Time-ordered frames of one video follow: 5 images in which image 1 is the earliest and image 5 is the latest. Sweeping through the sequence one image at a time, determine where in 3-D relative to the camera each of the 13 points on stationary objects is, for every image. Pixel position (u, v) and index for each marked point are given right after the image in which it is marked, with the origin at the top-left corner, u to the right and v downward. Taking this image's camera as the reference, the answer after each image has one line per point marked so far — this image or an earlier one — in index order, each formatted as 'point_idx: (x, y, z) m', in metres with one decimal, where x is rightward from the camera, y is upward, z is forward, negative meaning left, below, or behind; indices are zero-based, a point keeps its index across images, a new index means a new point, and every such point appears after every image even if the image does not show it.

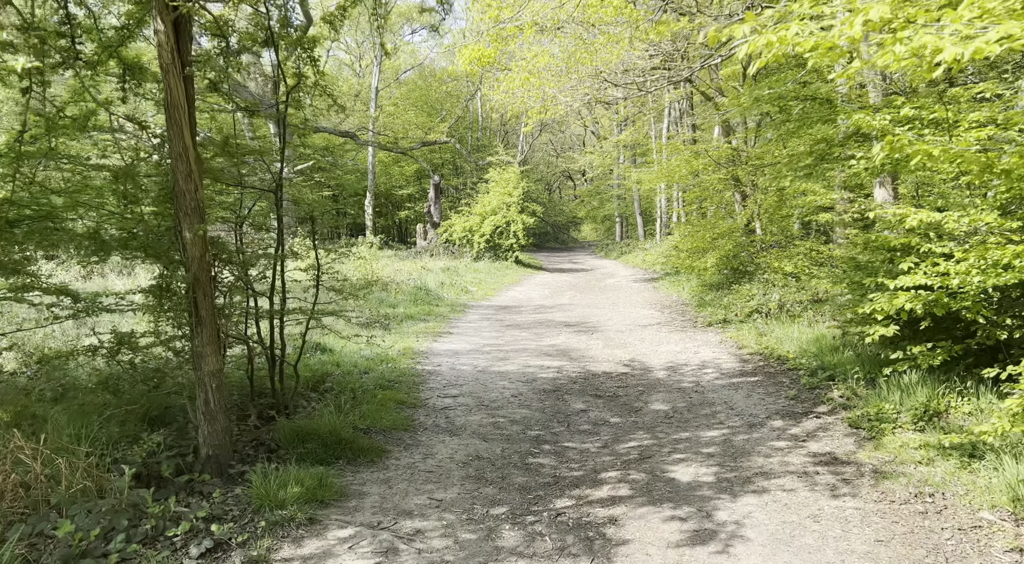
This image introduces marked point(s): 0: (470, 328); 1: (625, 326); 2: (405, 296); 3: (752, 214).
0: (-0.8, -0.8, +13.8) m
1: (+2.0, -0.8, +13.7) m
2: (-2.4, -0.3, +16.4) m
3: (+5.0, +1.4, +15.6) m
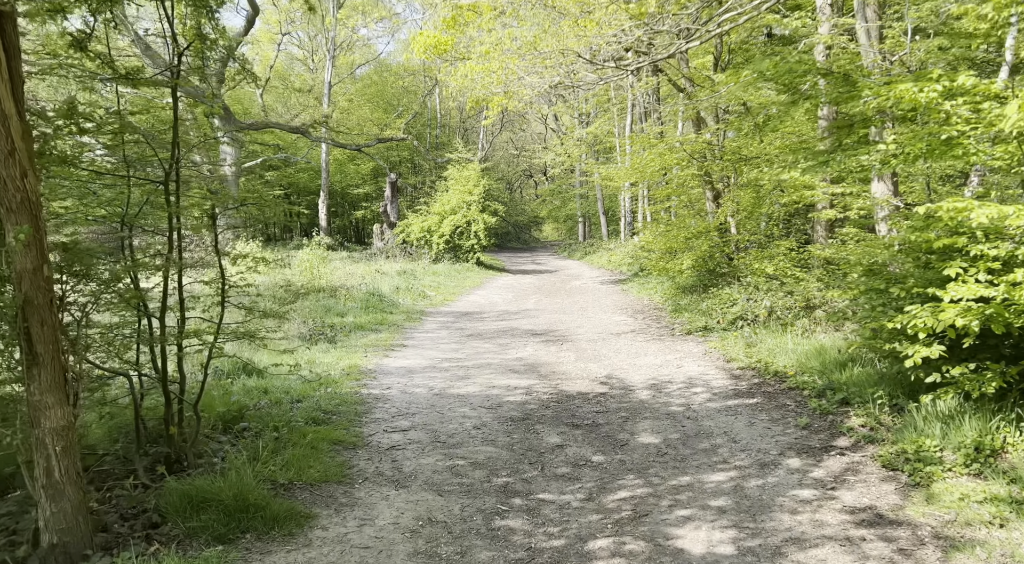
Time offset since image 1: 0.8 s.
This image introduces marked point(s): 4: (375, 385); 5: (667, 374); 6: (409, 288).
0: (-1.4, -0.9, +12.5) m
1: (+1.4, -0.9, +12.5) m
2: (-3.1, -0.4, +15.0) m
3: (+4.2, +1.4, +14.6) m
4: (-1.6, -1.2, +8.4) m
5: (+1.9, -1.1, +9.1) m
6: (-2.5, -0.1, +18.2) m
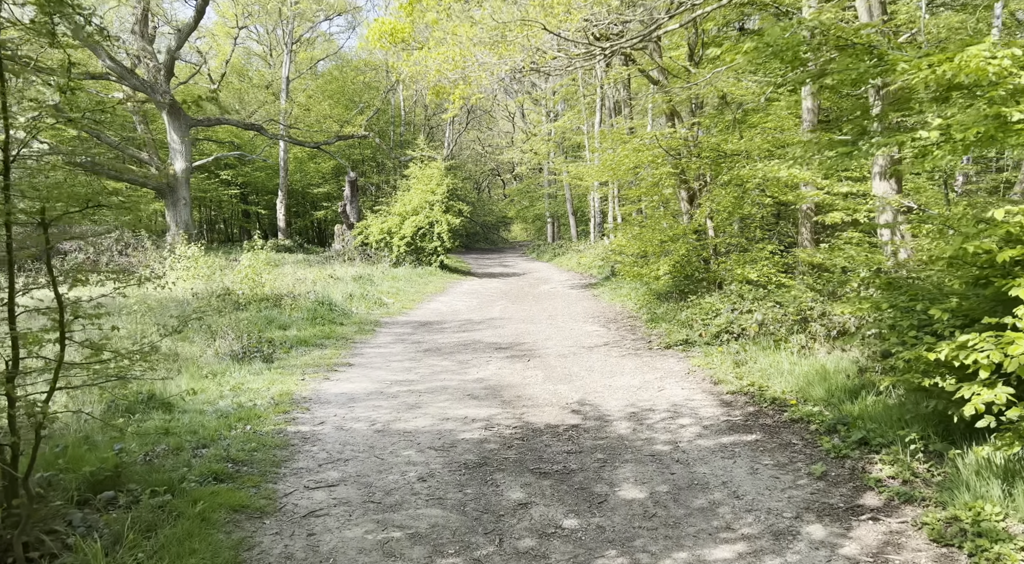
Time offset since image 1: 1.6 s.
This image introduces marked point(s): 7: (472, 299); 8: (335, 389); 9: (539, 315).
0: (-2.0, -1.1, +11.2) m
1: (+0.8, -1.0, +11.3) m
2: (-3.8, -0.6, +13.7) m
3: (+3.6, +1.3, +13.6) m
4: (-2.0, -1.3, +7.1) m
5: (+1.4, -1.2, +8.0) m
6: (-3.3, -0.3, +16.8) m
7: (-1.0, -0.4, +18.7) m
8: (-2.0, -1.2, +8.5) m
9: (+0.6, -0.7, +15.5) m
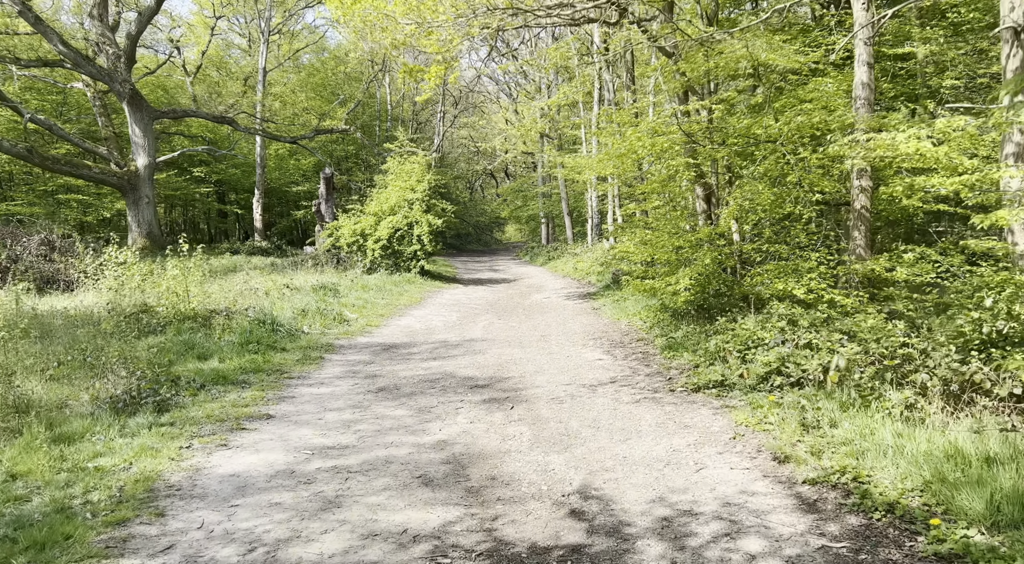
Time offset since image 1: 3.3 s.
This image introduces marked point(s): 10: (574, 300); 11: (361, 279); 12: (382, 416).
0: (-2.3, -1.3, +8.5) m
1: (+0.6, -1.3, +8.7) m
2: (-4.1, -0.8, +11.0) m
3: (+3.3, +1.0, +10.9) m
4: (-2.2, -1.5, +4.5) m
5: (+1.2, -1.5, +5.3) m
6: (-3.6, -0.5, +14.2) m
7: (-1.3, -0.7, +16.0) m
8: (-2.2, -1.4, +5.9) m
9: (+0.3, -0.9, +12.8) m
10: (+1.5, -0.4, +17.7) m
11: (-3.9, +0.1, +19.4) m
12: (-1.3, -1.4, +7.7) m
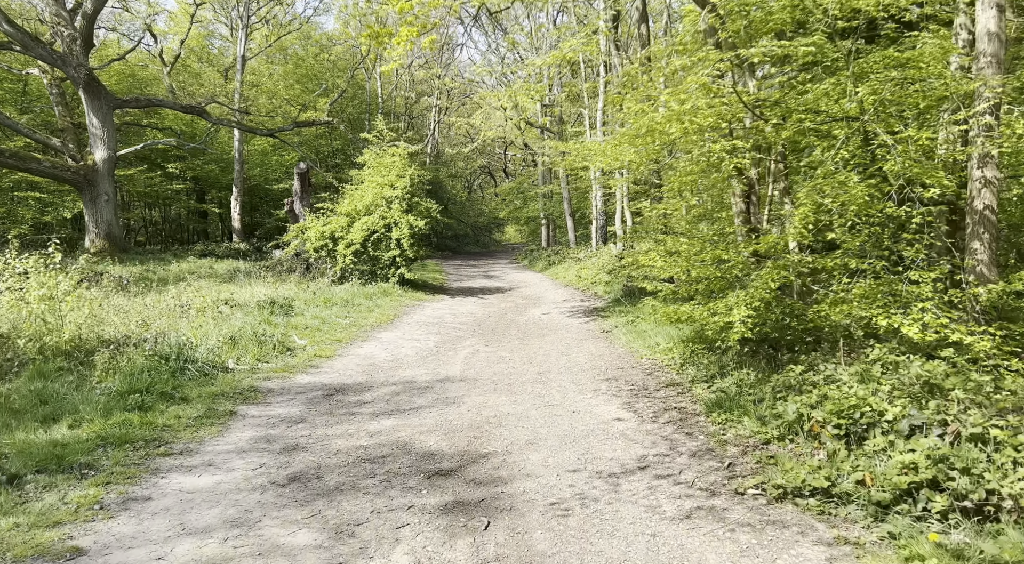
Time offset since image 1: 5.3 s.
0: (-2.4, -1.6, +5.5) m
1: (+0.4, -1.5, +5.6) m
2: (-4.2, -1.1, +7.9) m
3: (+3.1, +0.7, +7.9) m
4: (-2.4, -1.8, +1.4) m
5: (+1.0, -1.8, +2.3) m
6: (-3.7, -0.8, +11.1) m
7: (-1.5, -0.9, +13.0) m
8: (-2.4, -1.7, +2.8) m
9: (+0.1, -1.2, +9.8) m
10: (+1.3, -0.7, +14.7) m
11: (-4.0, -0.2, +16.4) m
12: (-1.5, -1.7, +4.7) m
